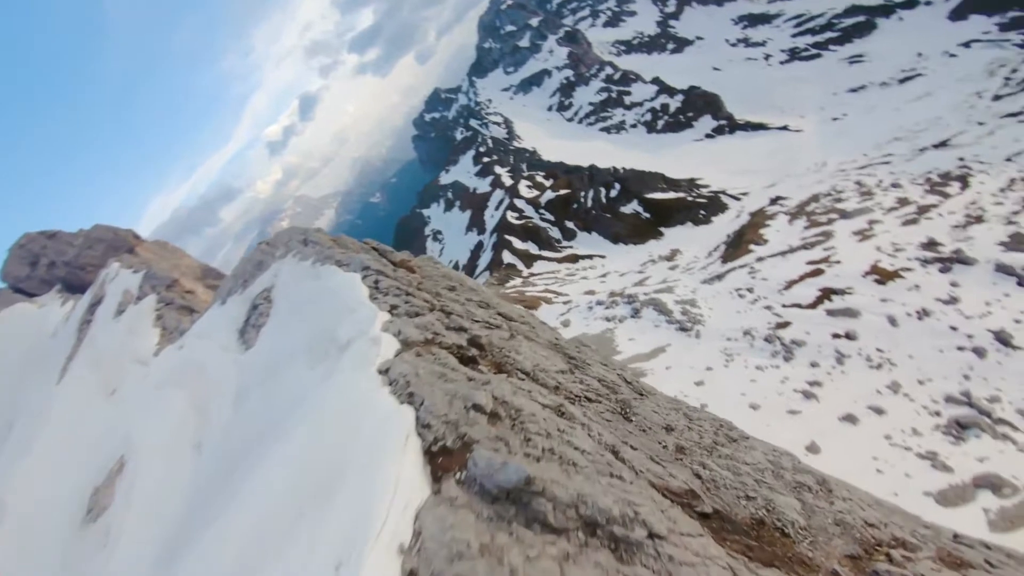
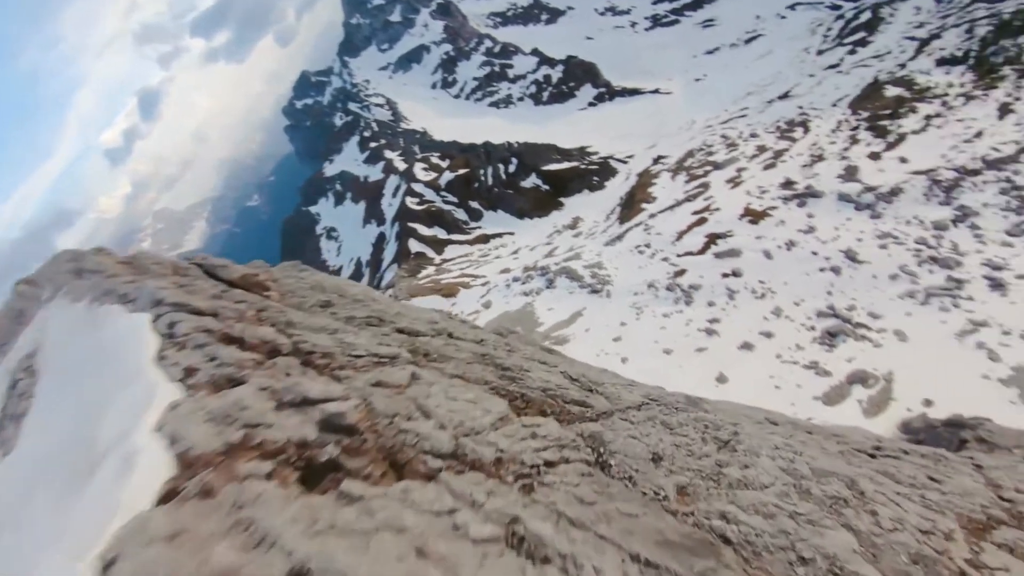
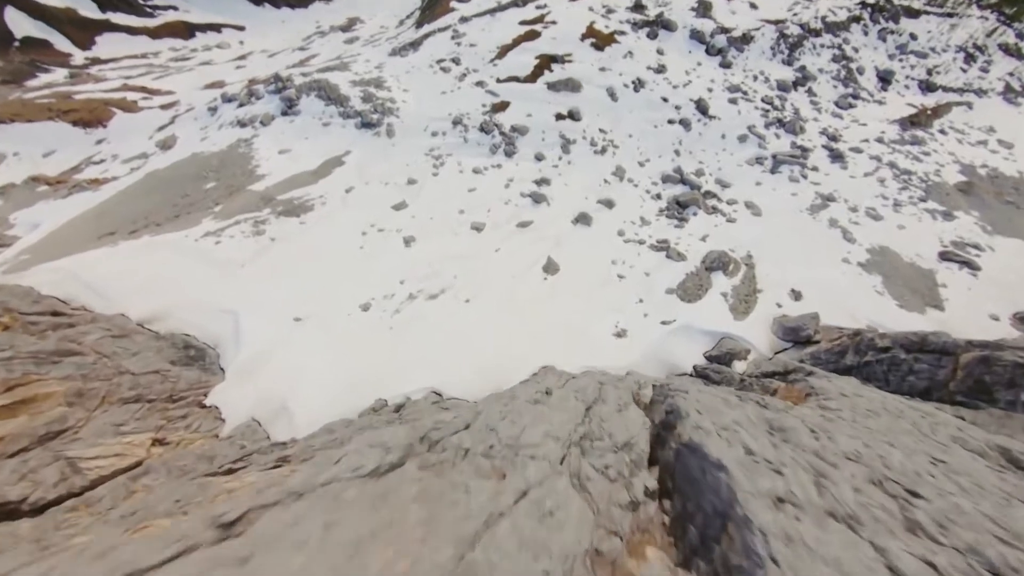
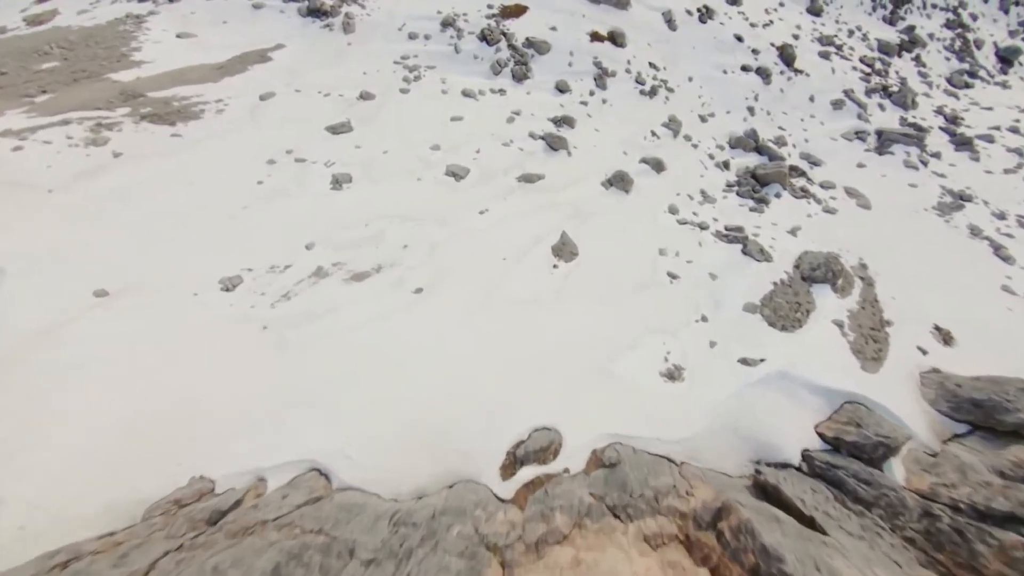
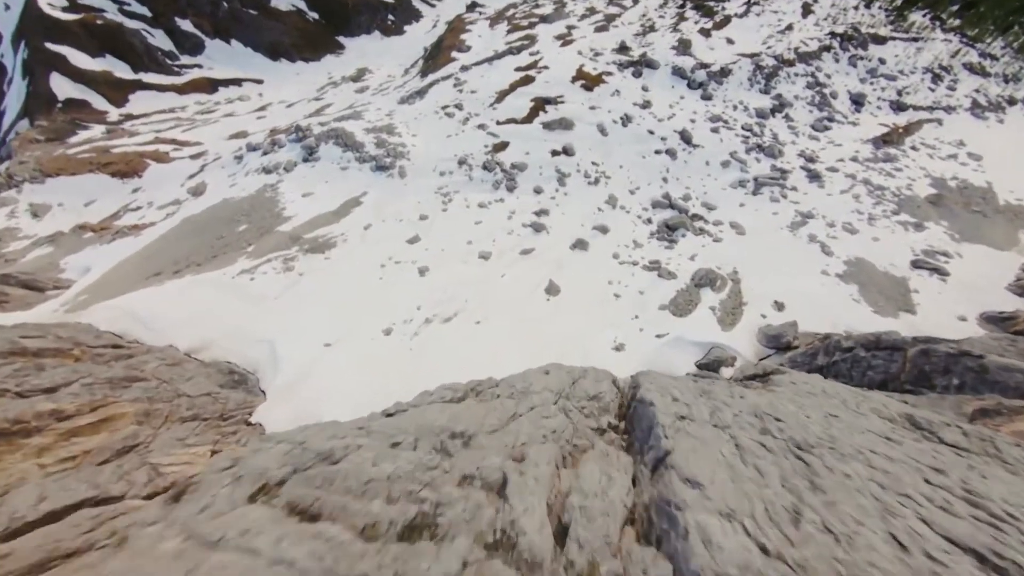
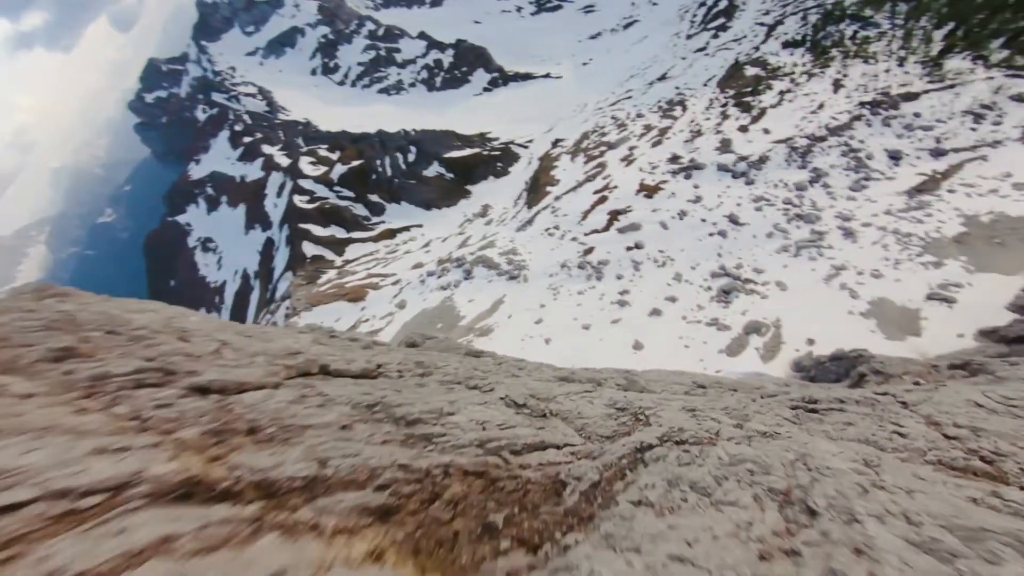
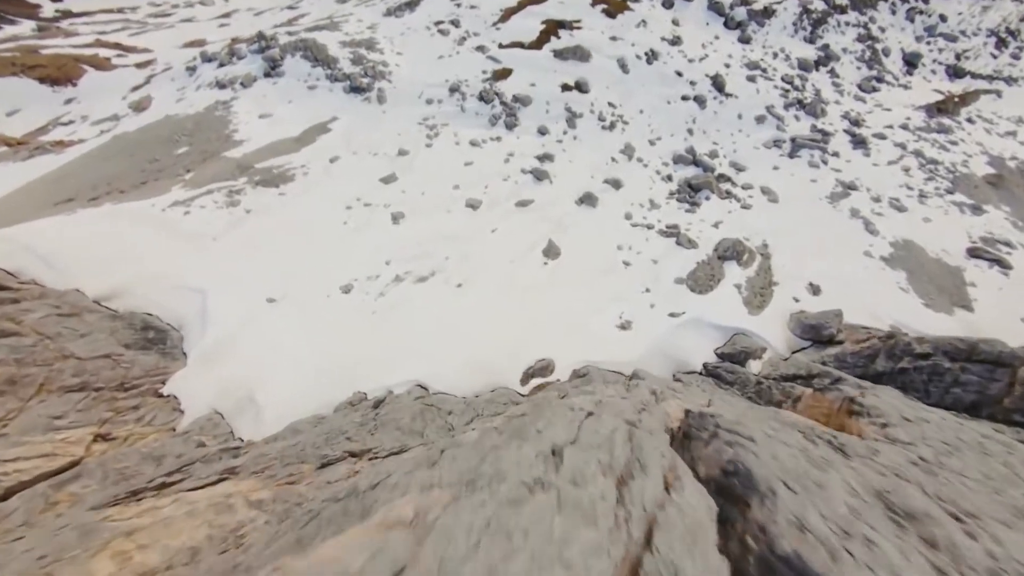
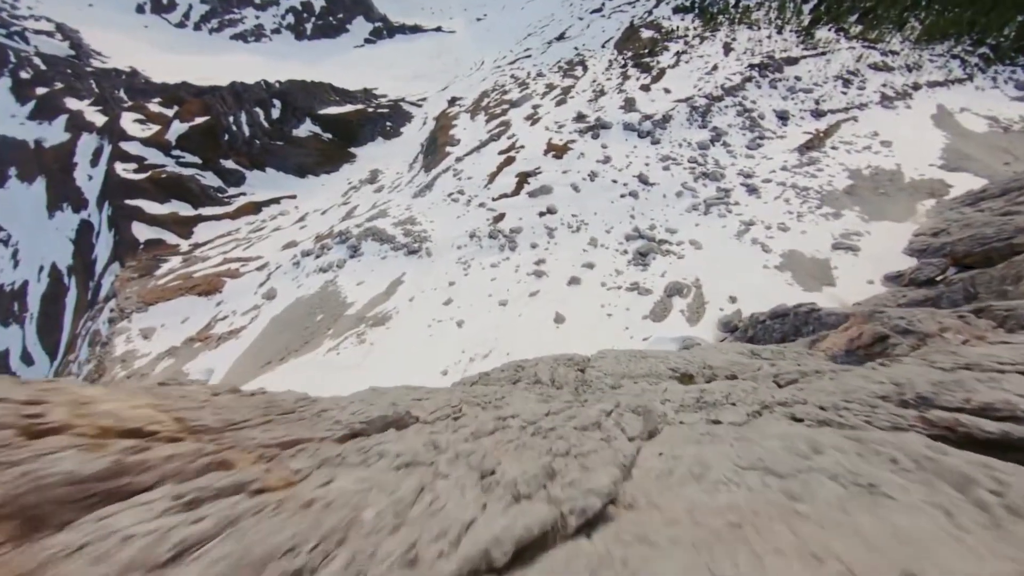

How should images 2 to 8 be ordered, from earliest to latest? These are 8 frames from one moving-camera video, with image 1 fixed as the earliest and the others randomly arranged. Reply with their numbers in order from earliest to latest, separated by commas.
2, 6, 8, 5, 3, 7, 4
